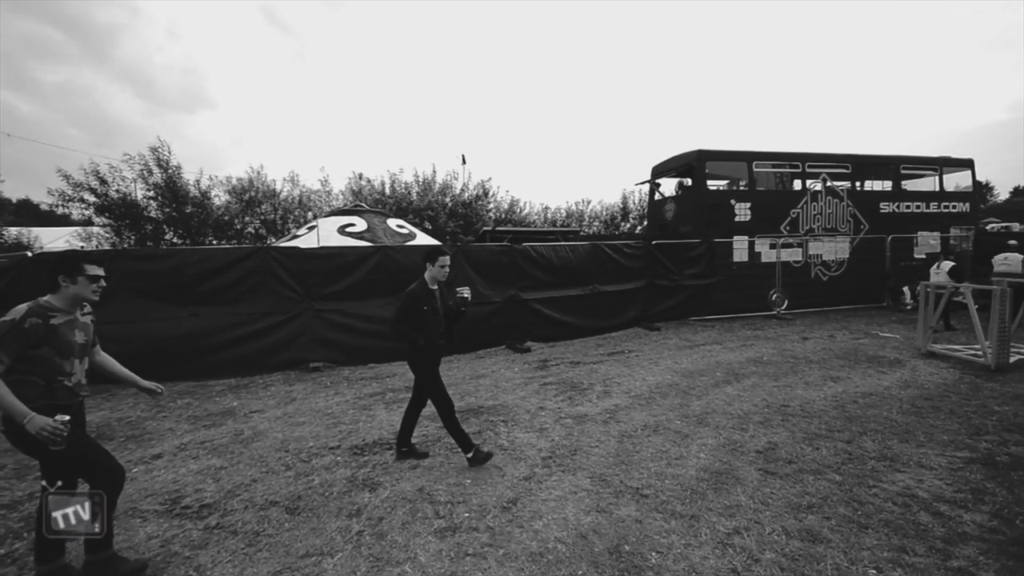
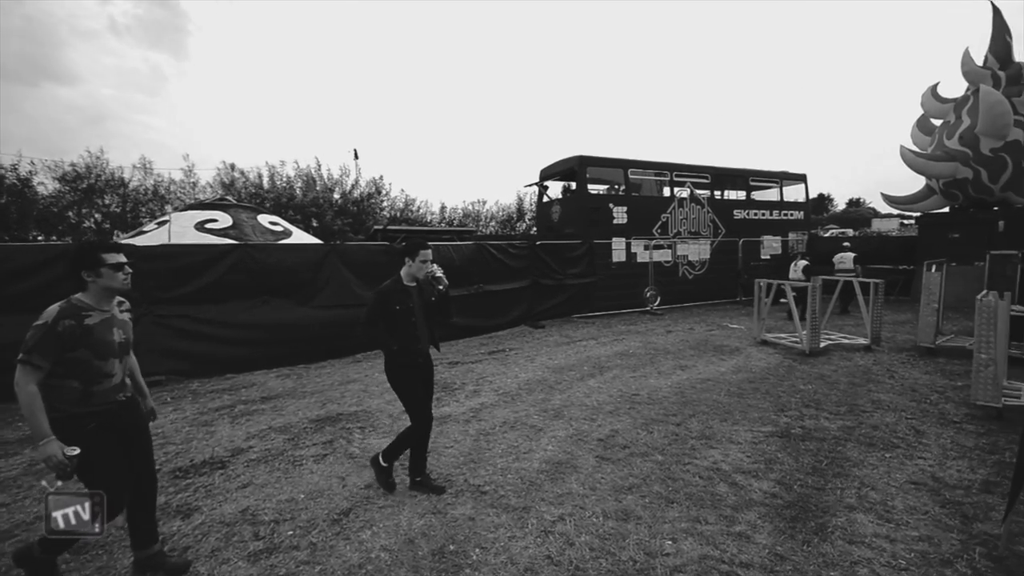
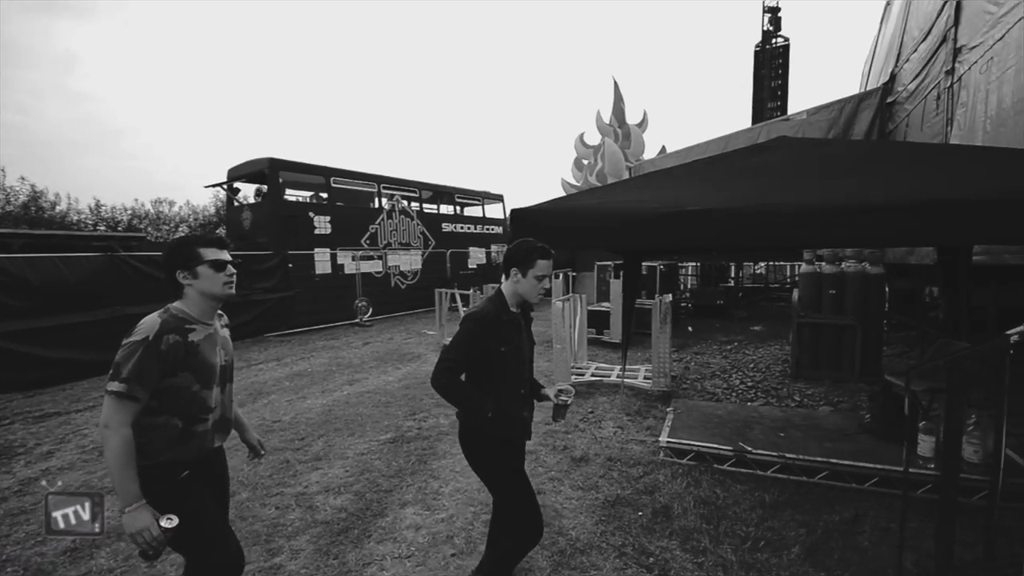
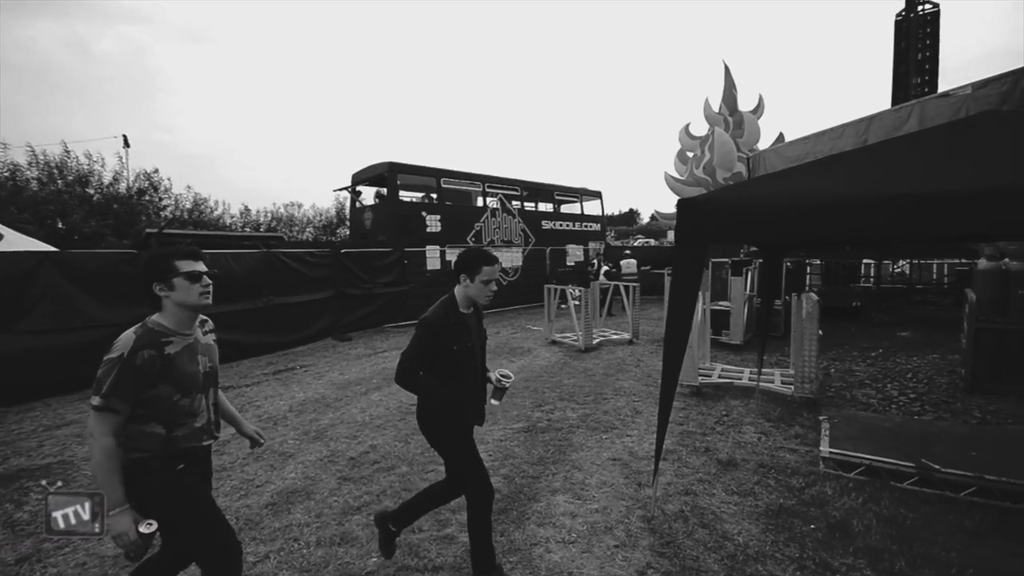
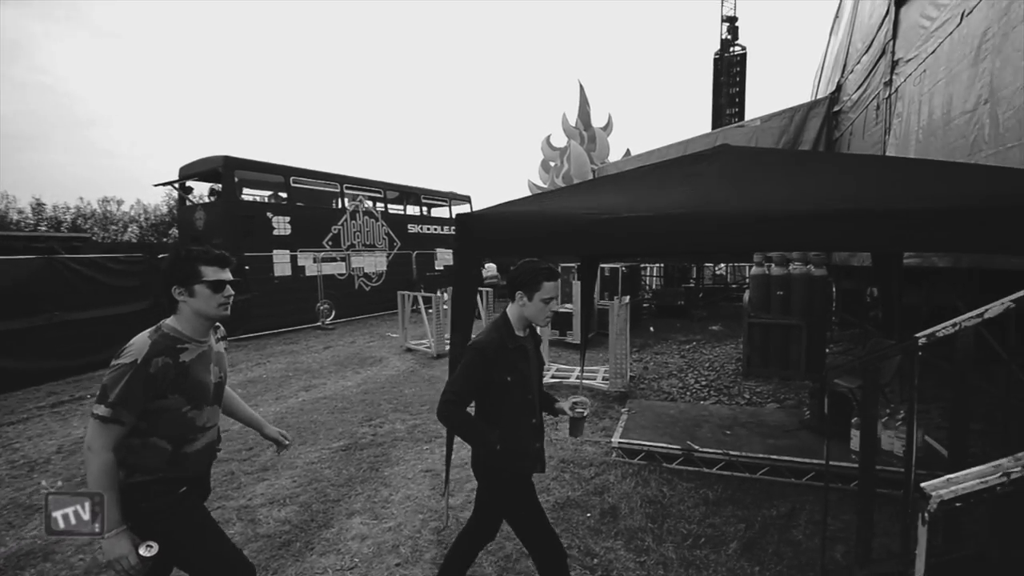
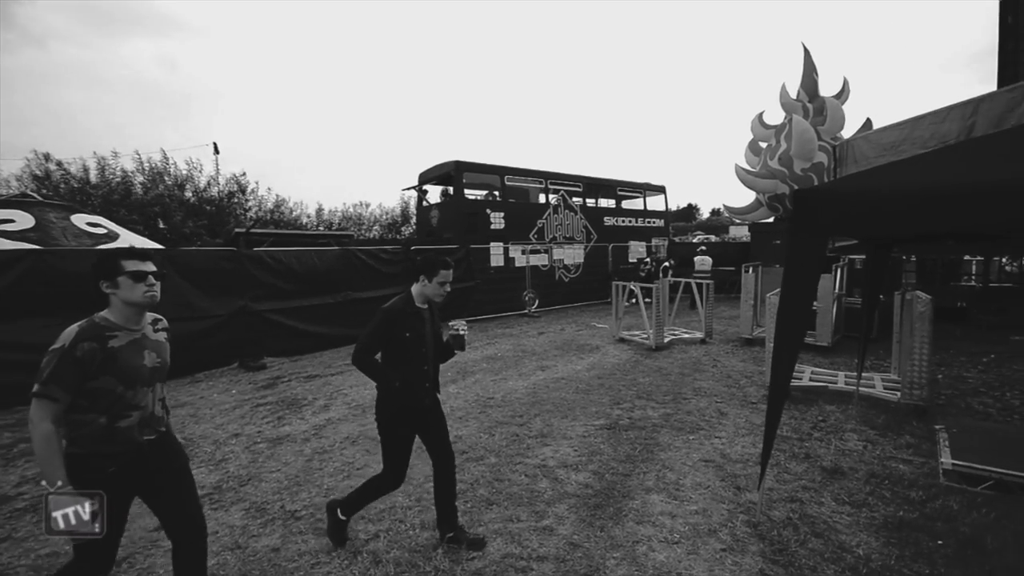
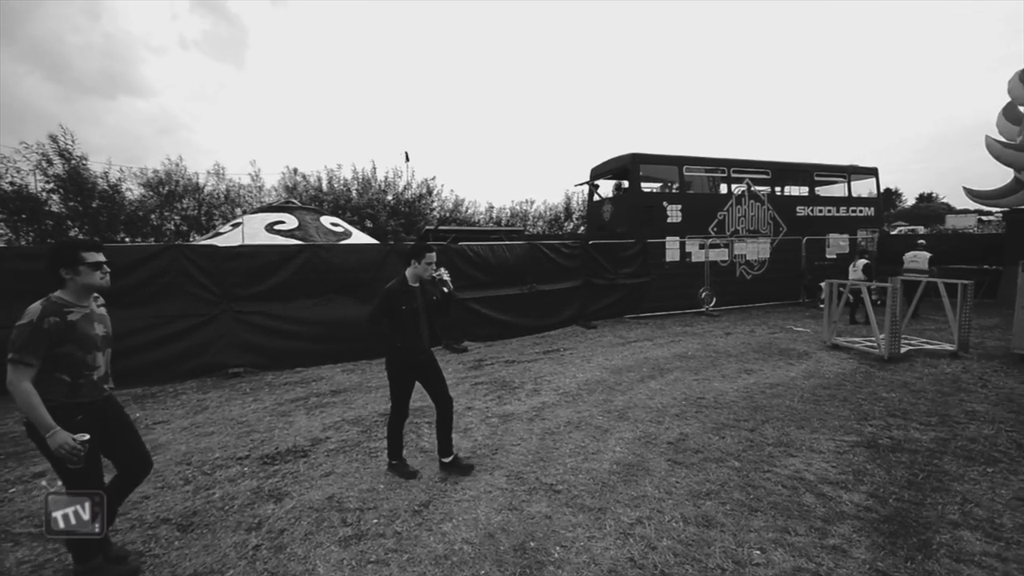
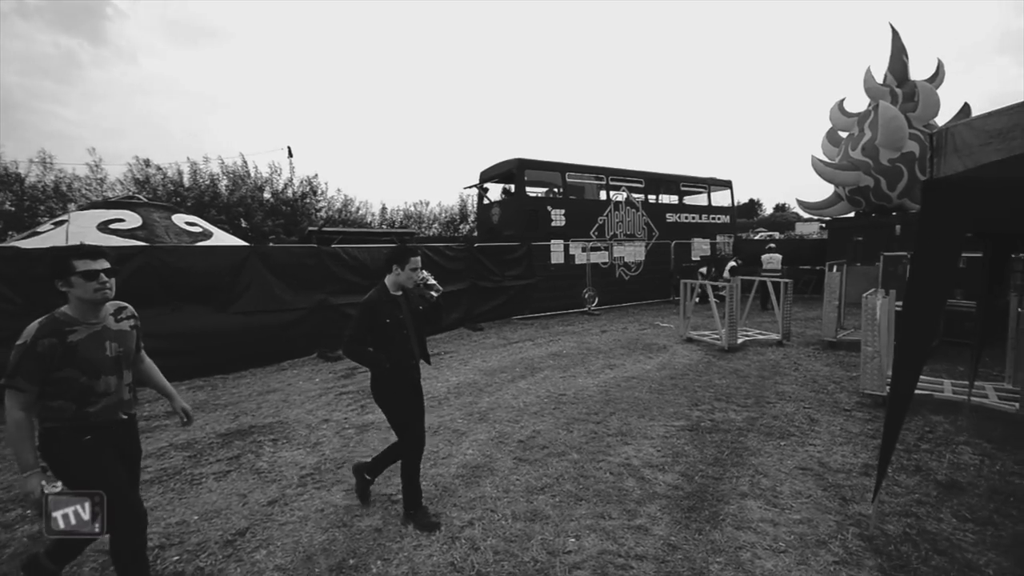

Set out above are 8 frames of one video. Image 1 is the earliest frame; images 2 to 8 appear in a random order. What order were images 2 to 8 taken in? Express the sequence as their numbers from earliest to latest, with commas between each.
7, 2, 8, 6, 4, 3, 5
